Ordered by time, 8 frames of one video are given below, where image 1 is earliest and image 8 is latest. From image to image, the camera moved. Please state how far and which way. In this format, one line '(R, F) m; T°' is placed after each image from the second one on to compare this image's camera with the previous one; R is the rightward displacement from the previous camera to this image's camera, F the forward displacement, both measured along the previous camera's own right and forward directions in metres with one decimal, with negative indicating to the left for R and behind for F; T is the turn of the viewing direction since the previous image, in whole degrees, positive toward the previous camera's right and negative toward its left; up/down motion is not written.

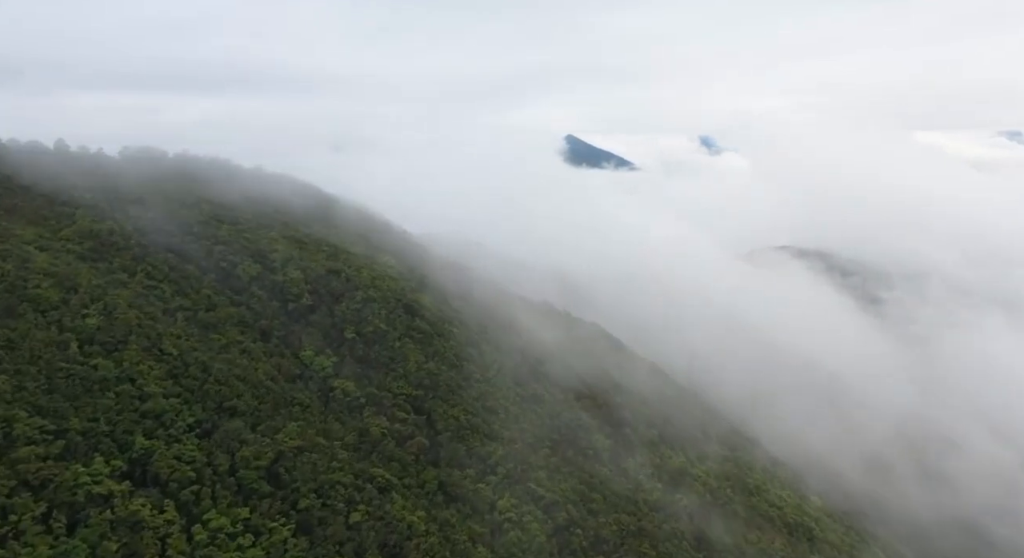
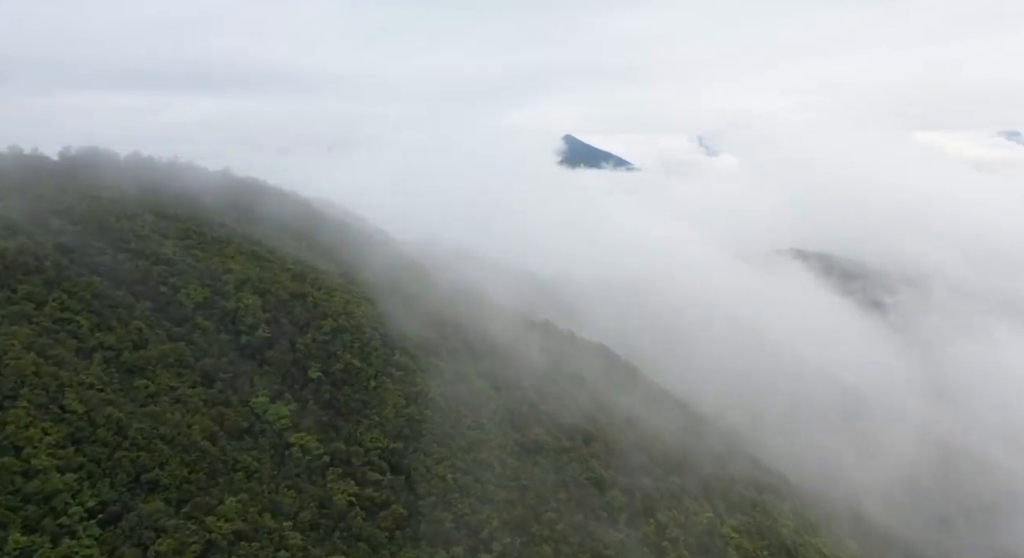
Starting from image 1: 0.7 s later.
(+0.1, +5.2) m; 0°
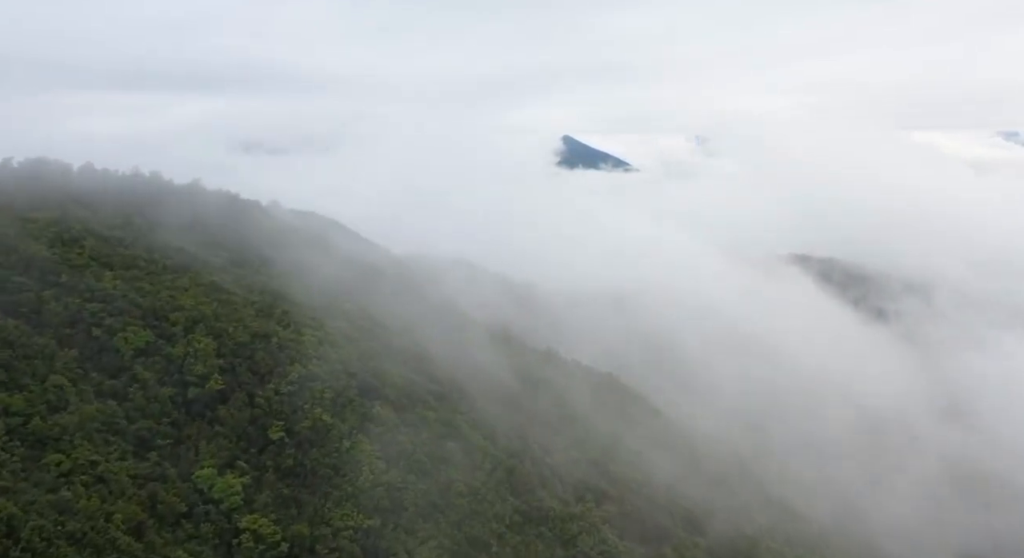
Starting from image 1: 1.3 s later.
(0.0, +4.2) m; 0°
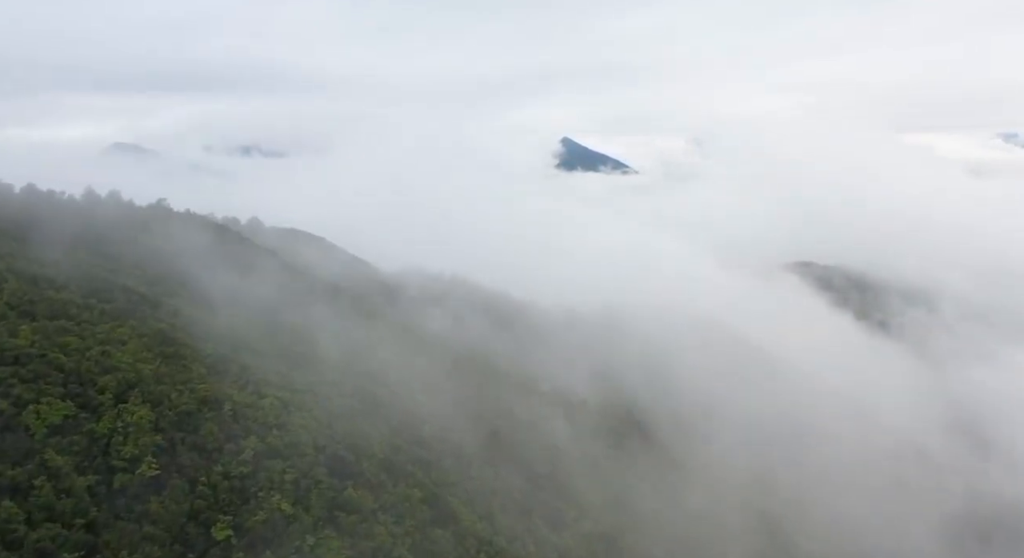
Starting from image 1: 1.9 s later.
(0.0, +4.1) m; 0°
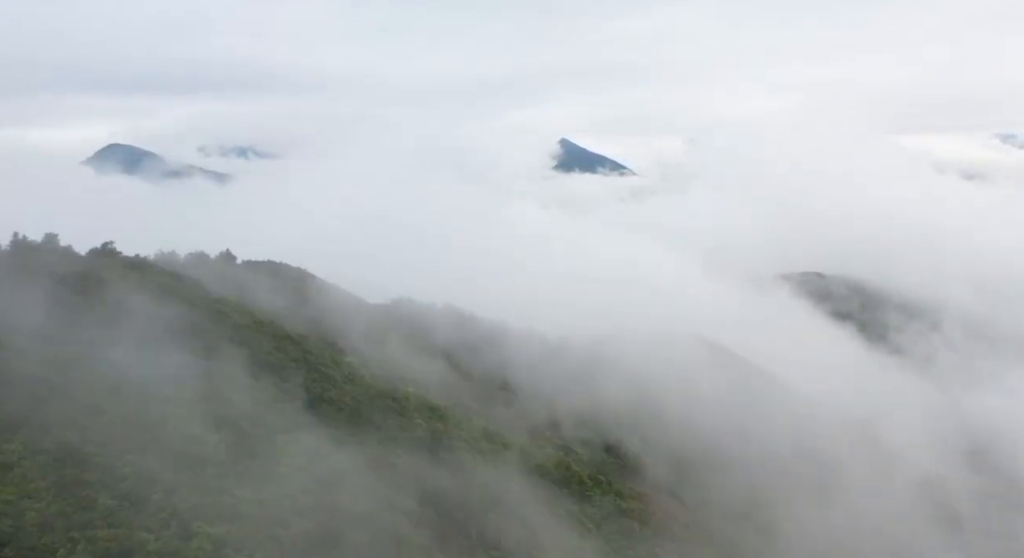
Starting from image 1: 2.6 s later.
(0.0, +5.0) m; 0°
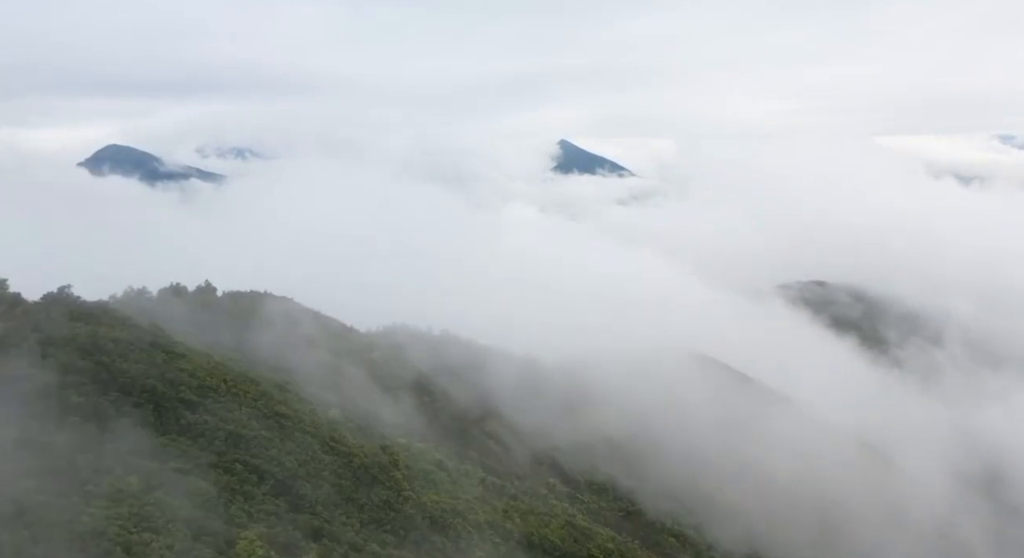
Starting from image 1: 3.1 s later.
(+0.5, +4.1) m; 0°
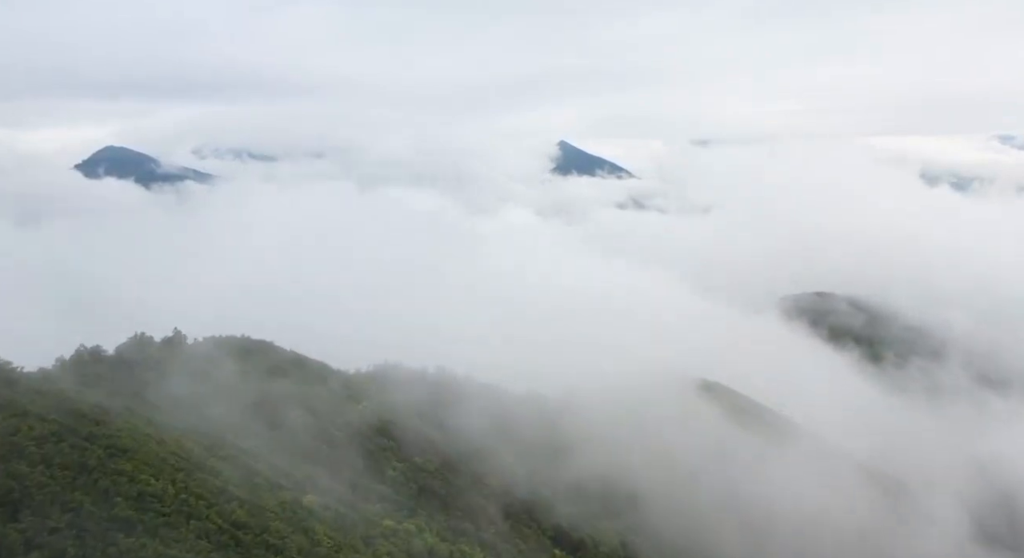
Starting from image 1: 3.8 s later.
(+0.4, +5.1) m; 0°
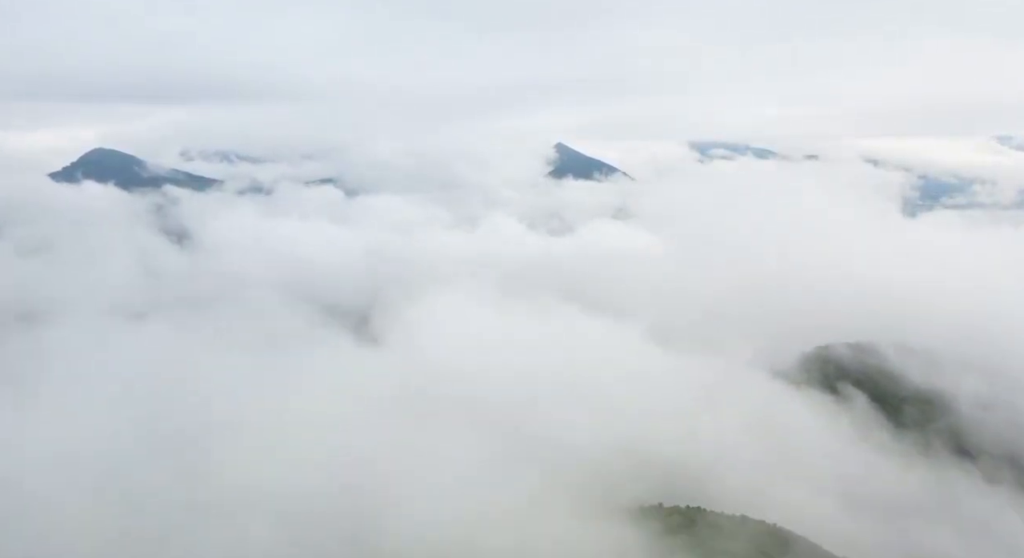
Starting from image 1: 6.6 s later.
(+6.6, +23.4) m; 0°
